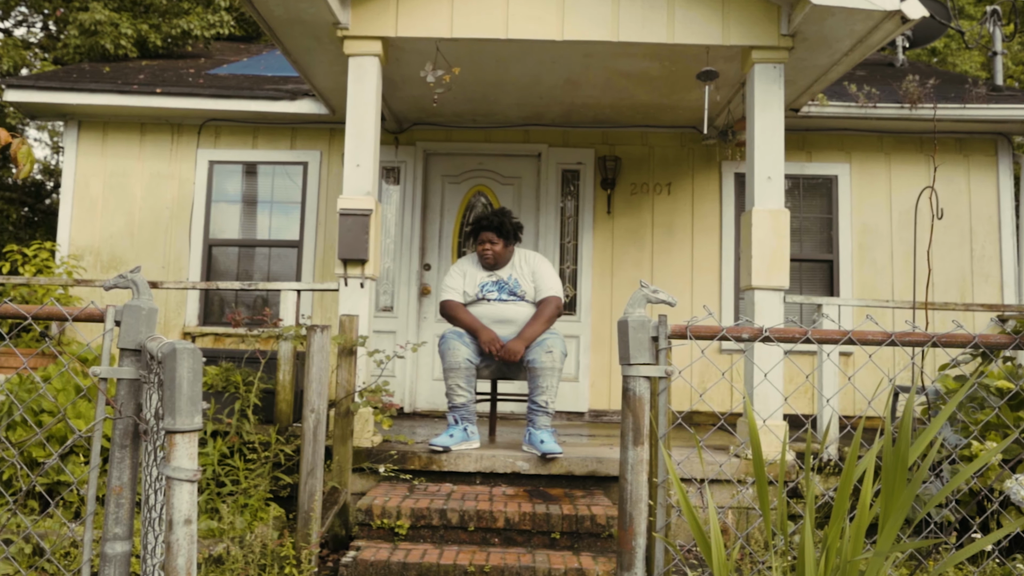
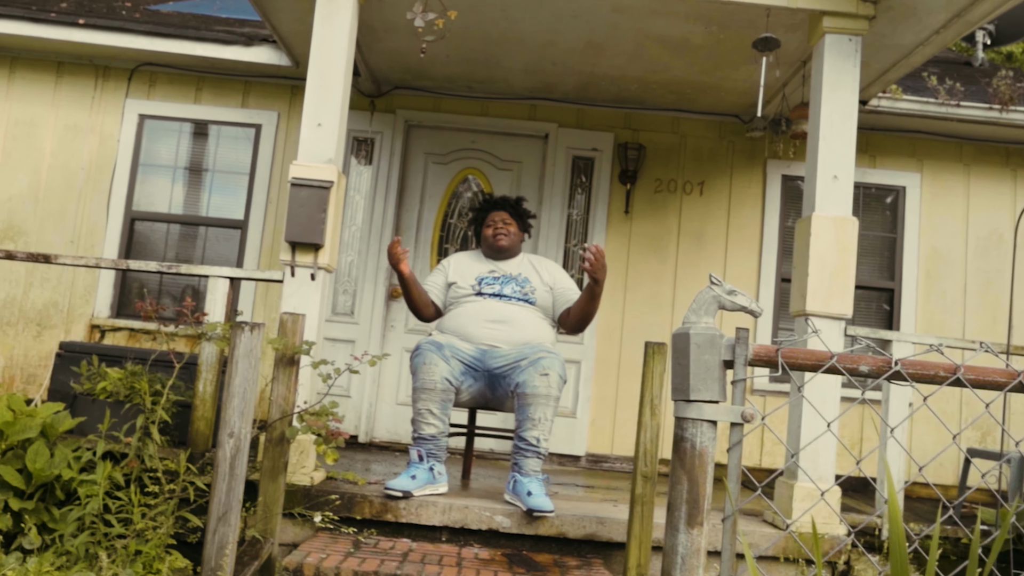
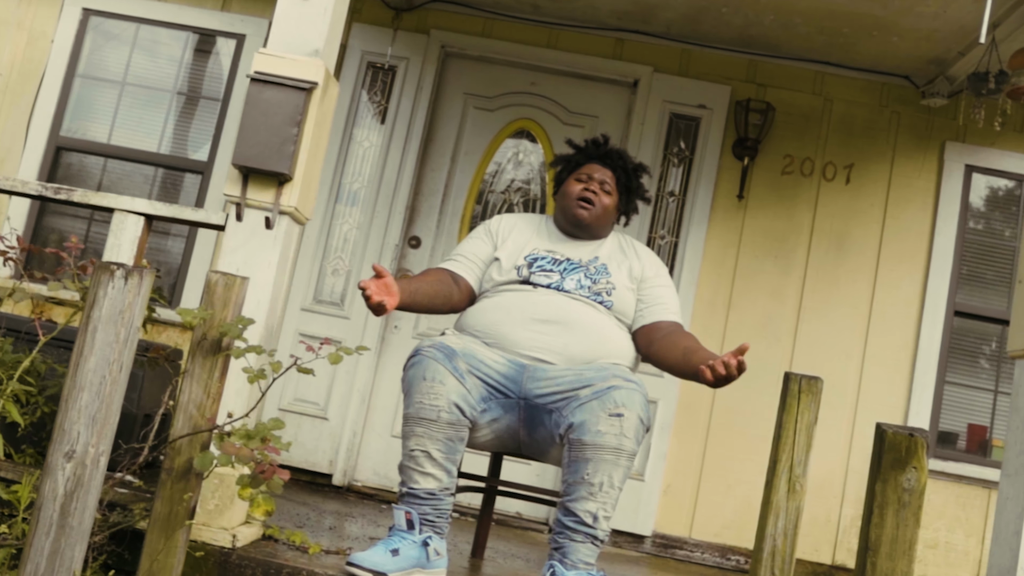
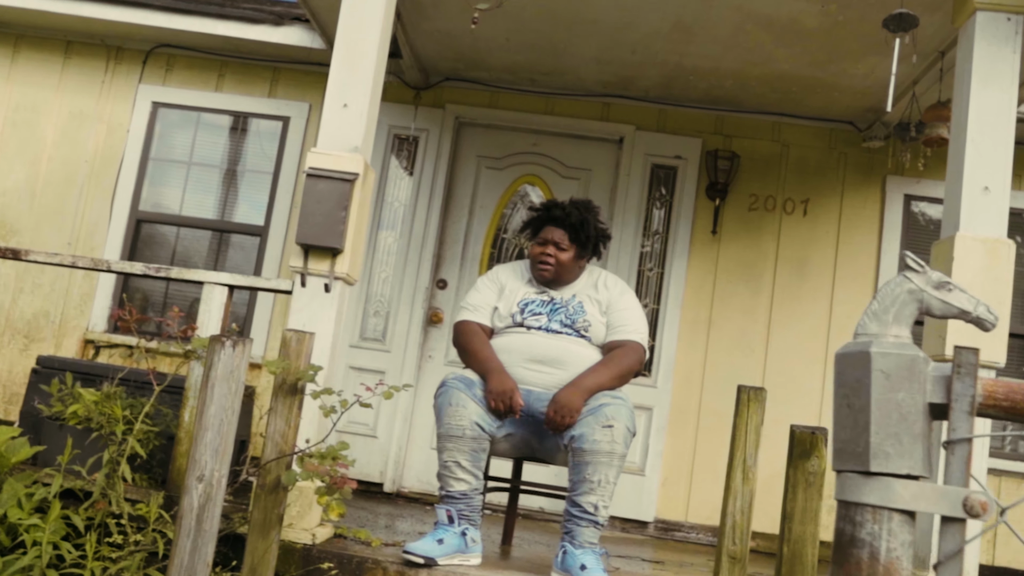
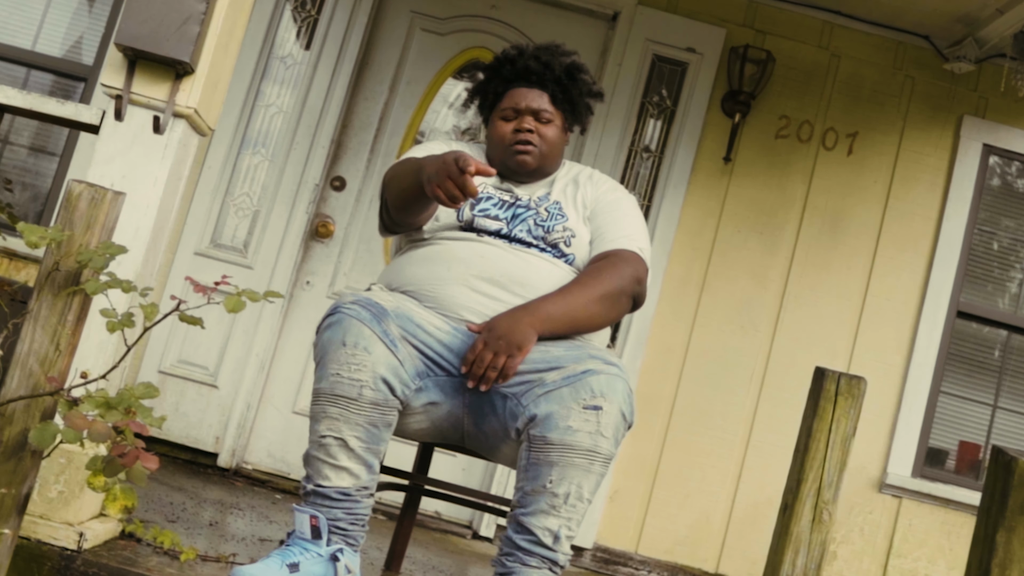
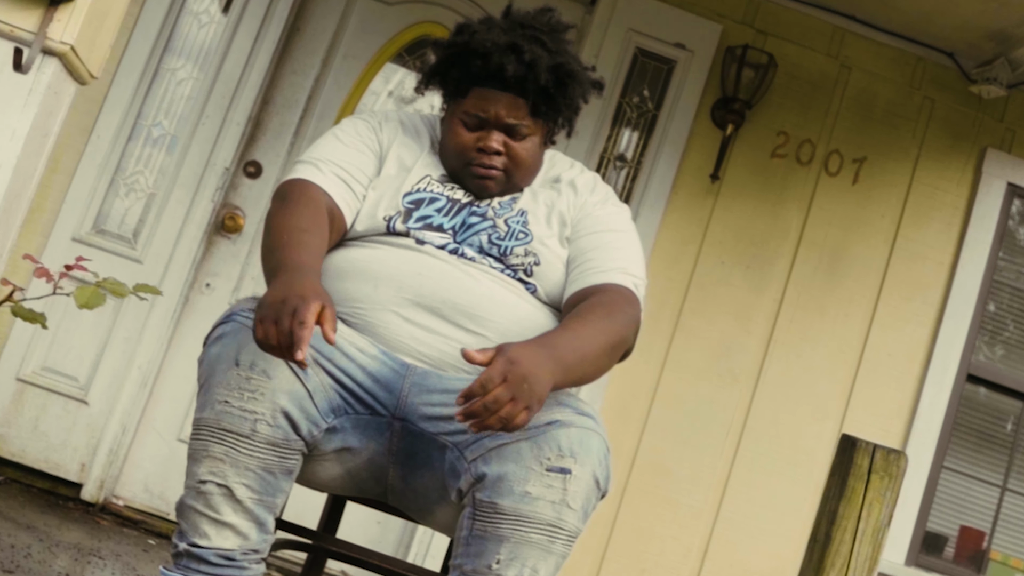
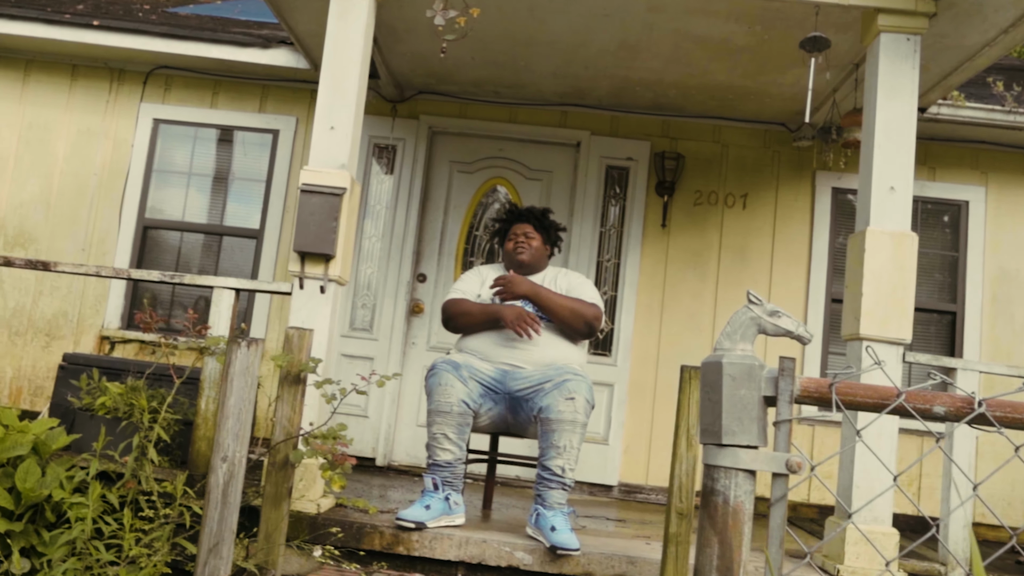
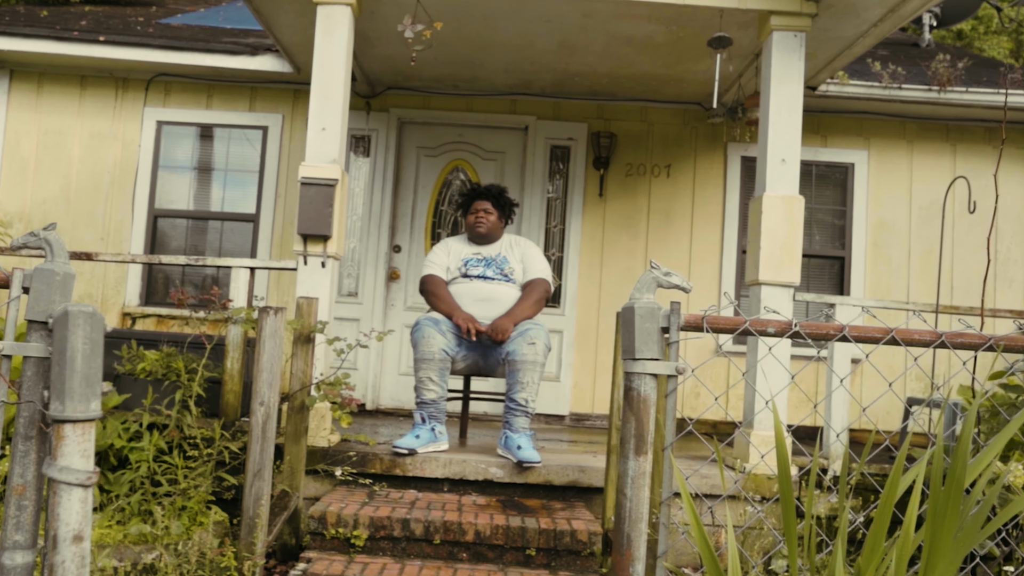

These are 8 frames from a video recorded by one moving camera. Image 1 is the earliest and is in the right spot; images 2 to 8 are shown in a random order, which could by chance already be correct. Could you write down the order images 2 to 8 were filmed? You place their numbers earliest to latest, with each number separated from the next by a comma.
8, 2, 7, 4, 3, 5, 6
